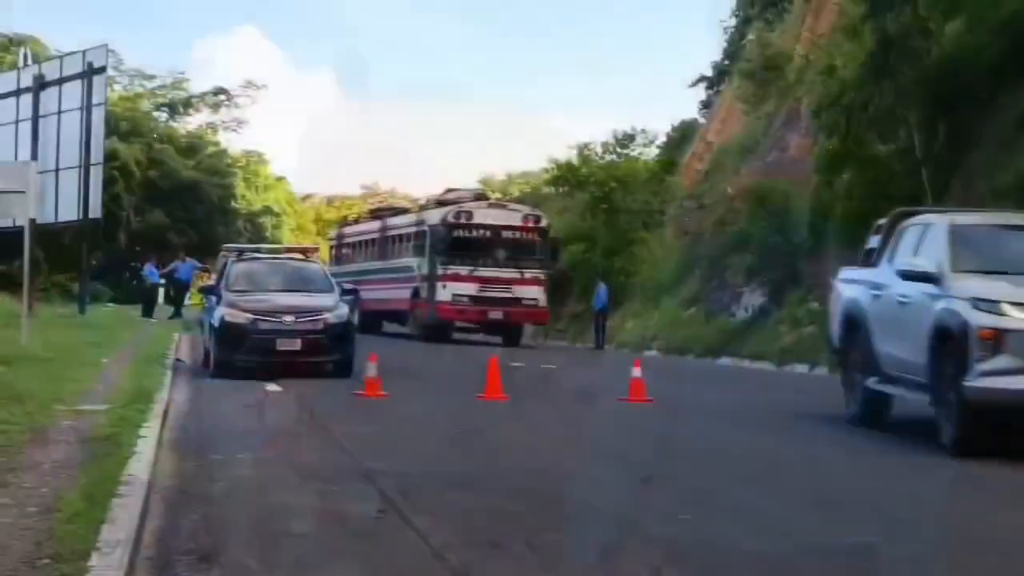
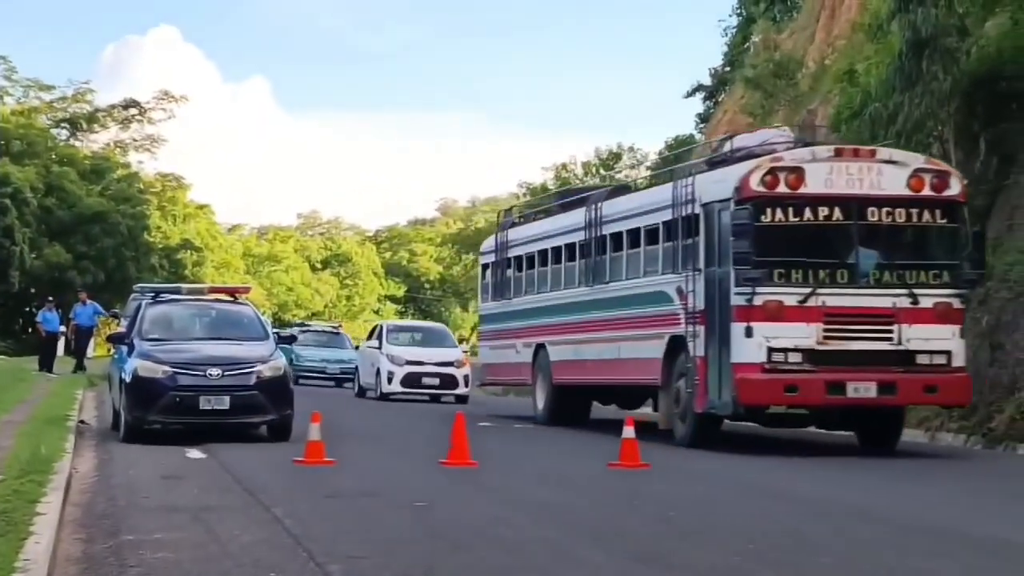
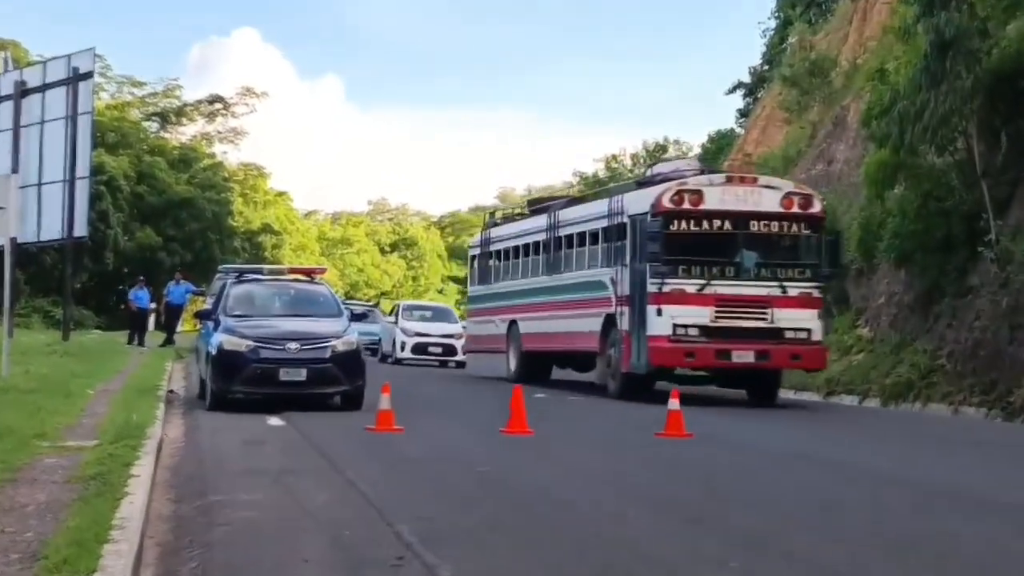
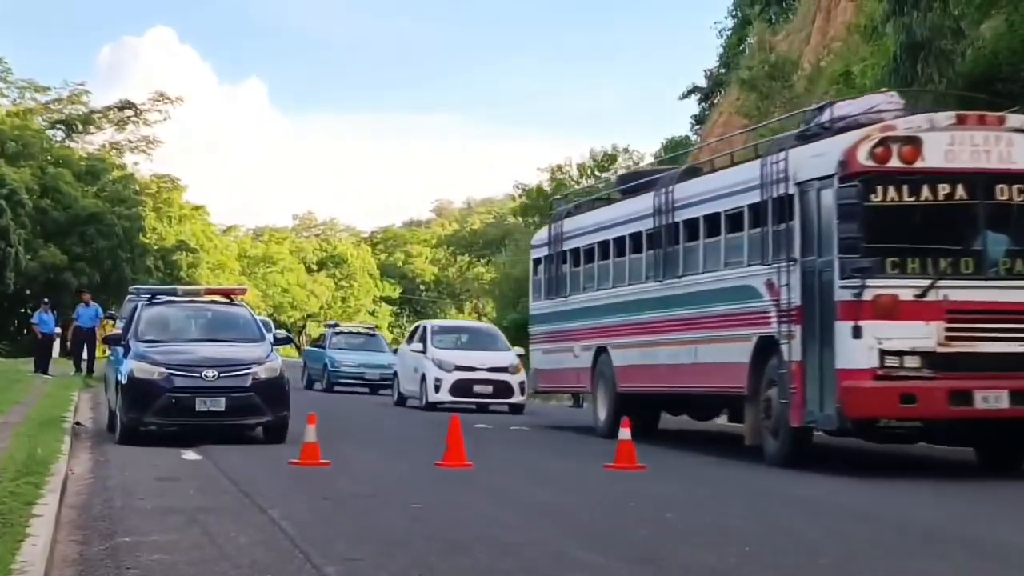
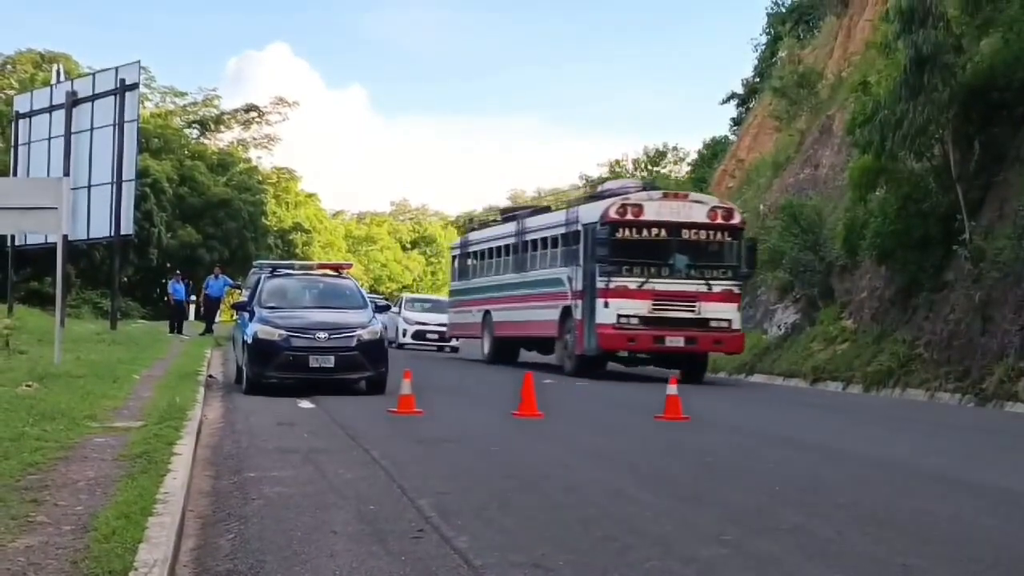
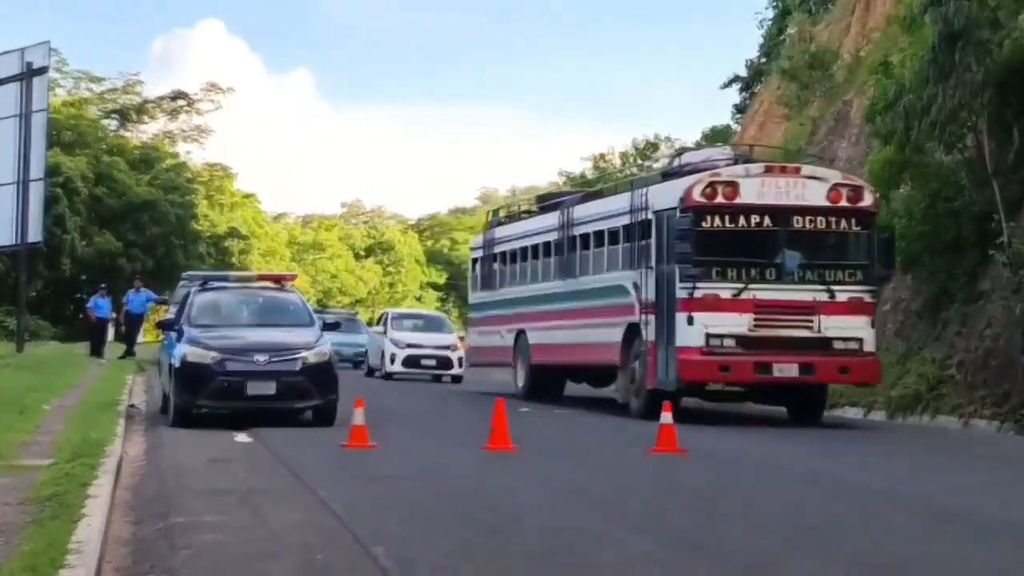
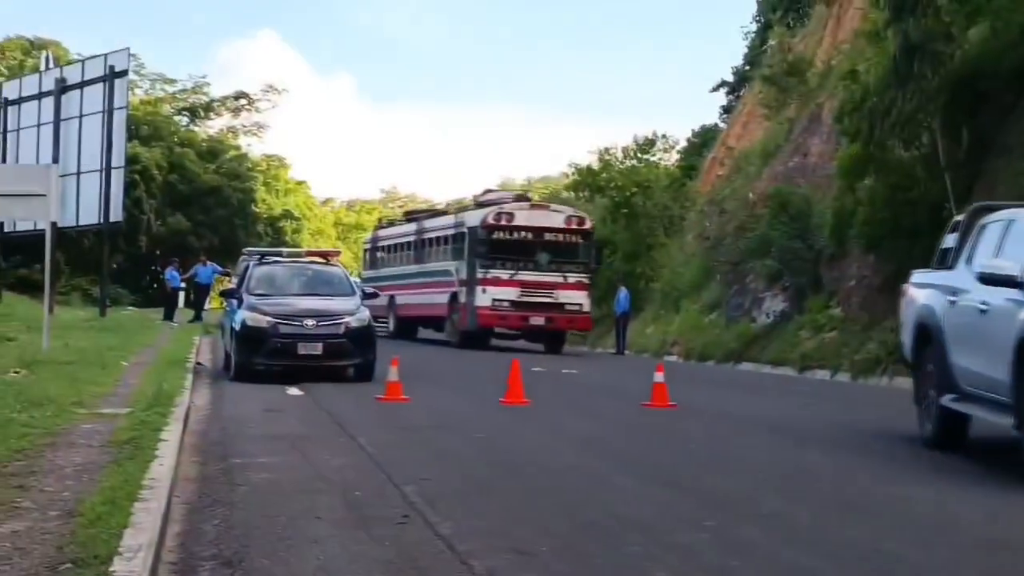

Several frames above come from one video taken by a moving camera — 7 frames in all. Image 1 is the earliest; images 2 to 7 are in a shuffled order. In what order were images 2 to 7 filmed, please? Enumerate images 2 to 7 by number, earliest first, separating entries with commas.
7, 5, 3, 6, 2, 4
